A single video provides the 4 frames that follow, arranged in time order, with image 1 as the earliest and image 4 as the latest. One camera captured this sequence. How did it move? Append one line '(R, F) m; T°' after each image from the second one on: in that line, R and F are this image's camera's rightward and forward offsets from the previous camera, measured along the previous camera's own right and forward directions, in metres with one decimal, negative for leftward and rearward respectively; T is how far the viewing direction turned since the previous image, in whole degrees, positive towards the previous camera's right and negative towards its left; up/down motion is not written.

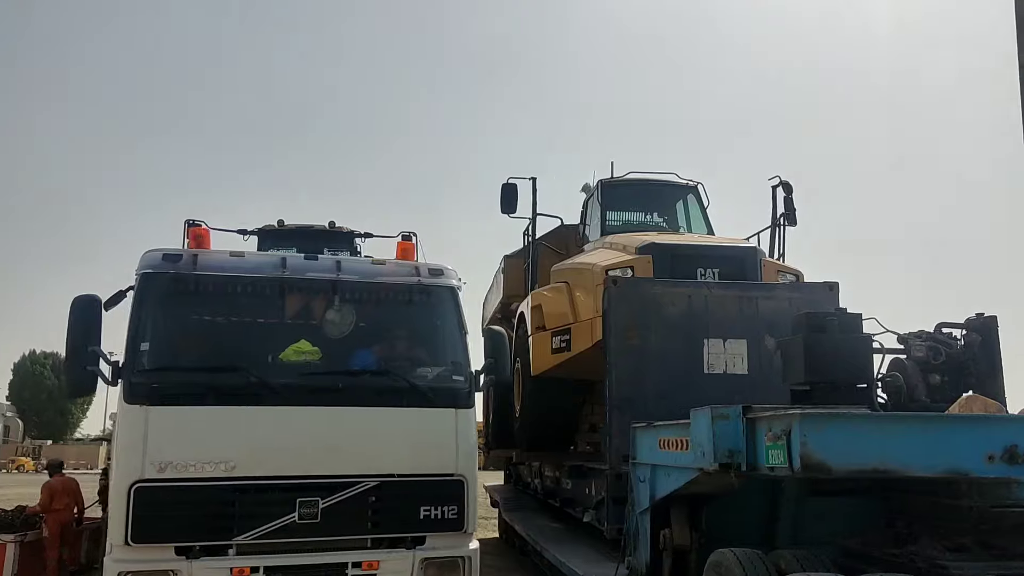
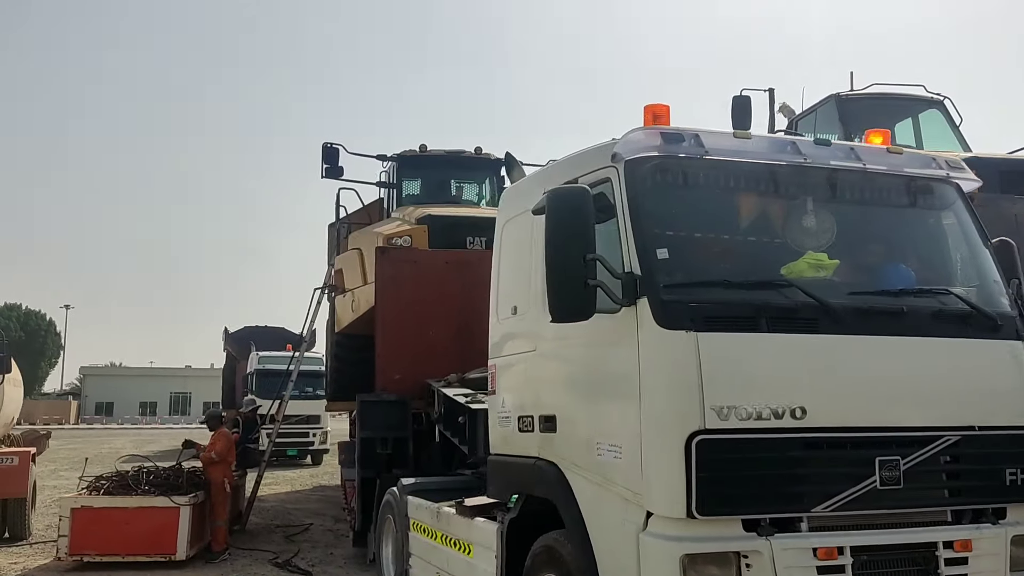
(-2.3, +1.1) m; +2°
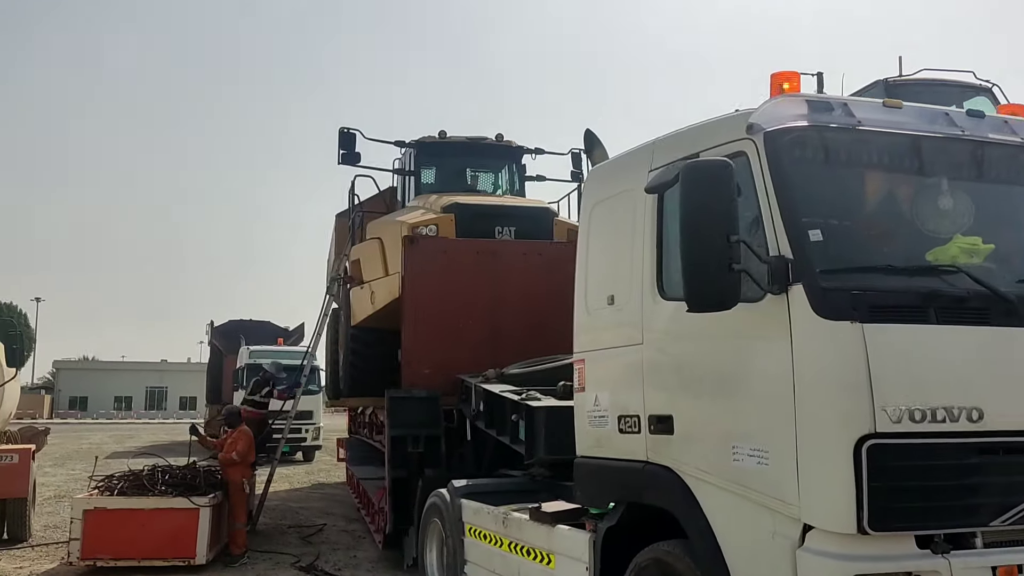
(-0.5, +0.4) m; +1°
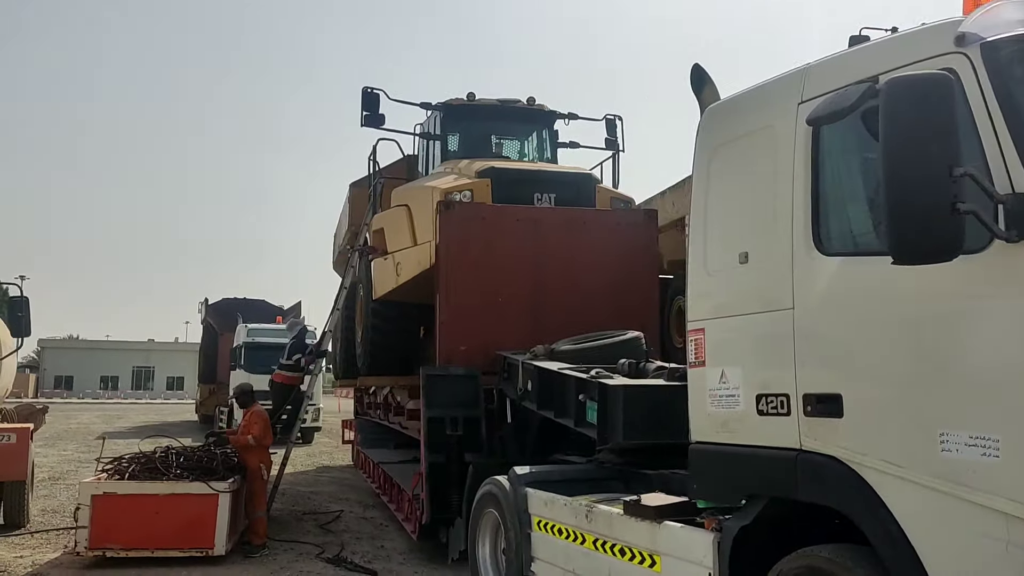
(-0.4, +0.6) m; +1°
